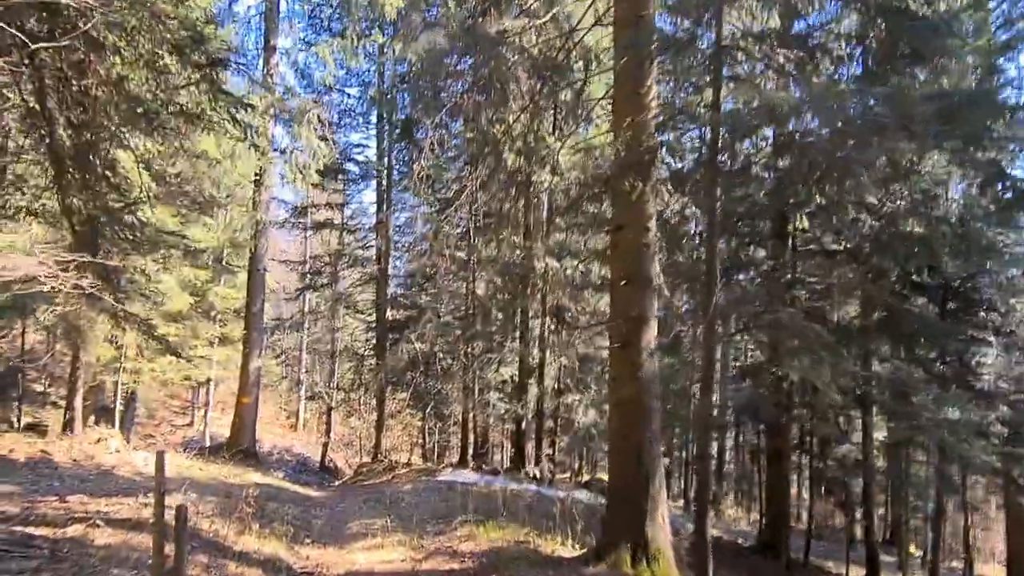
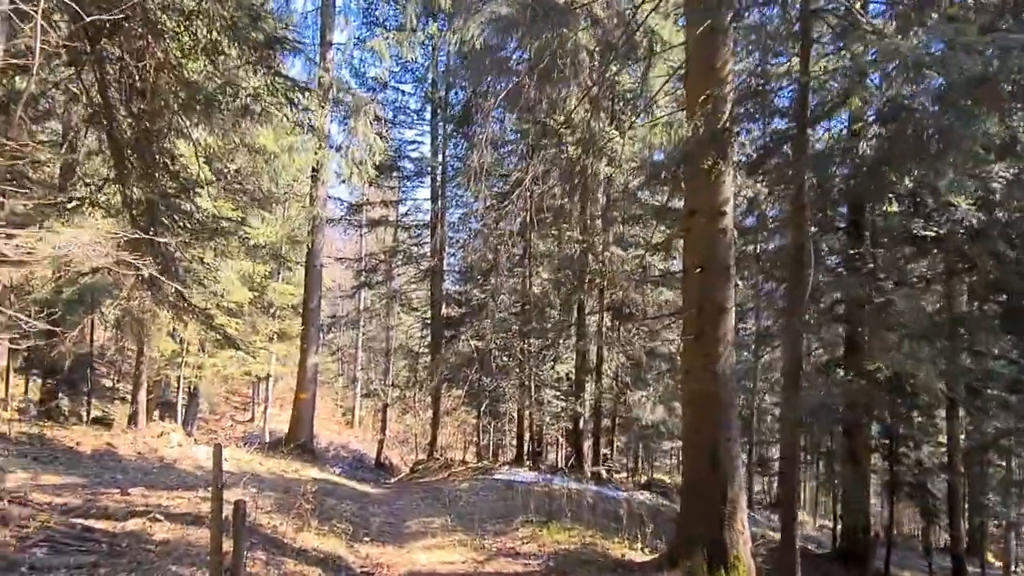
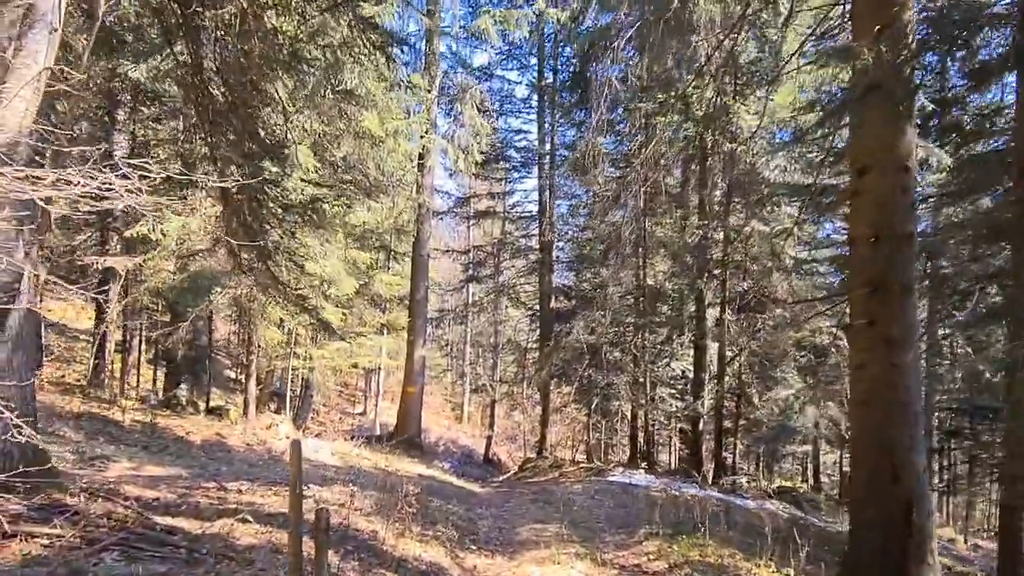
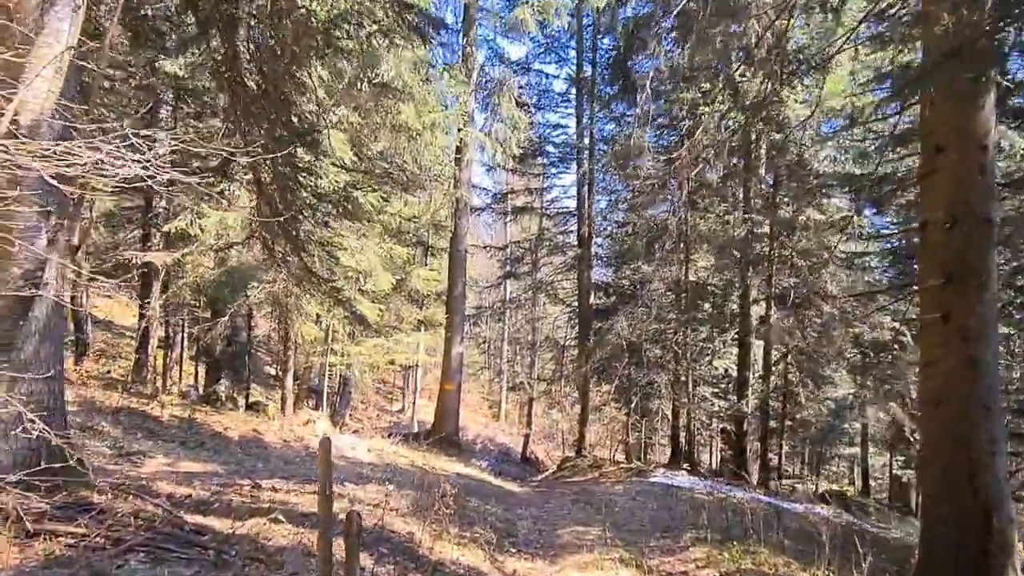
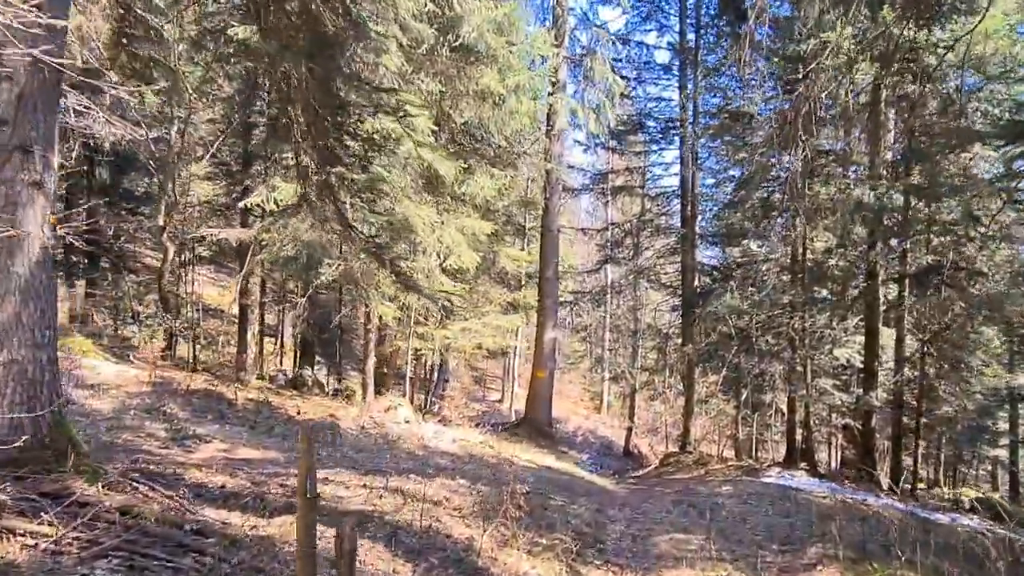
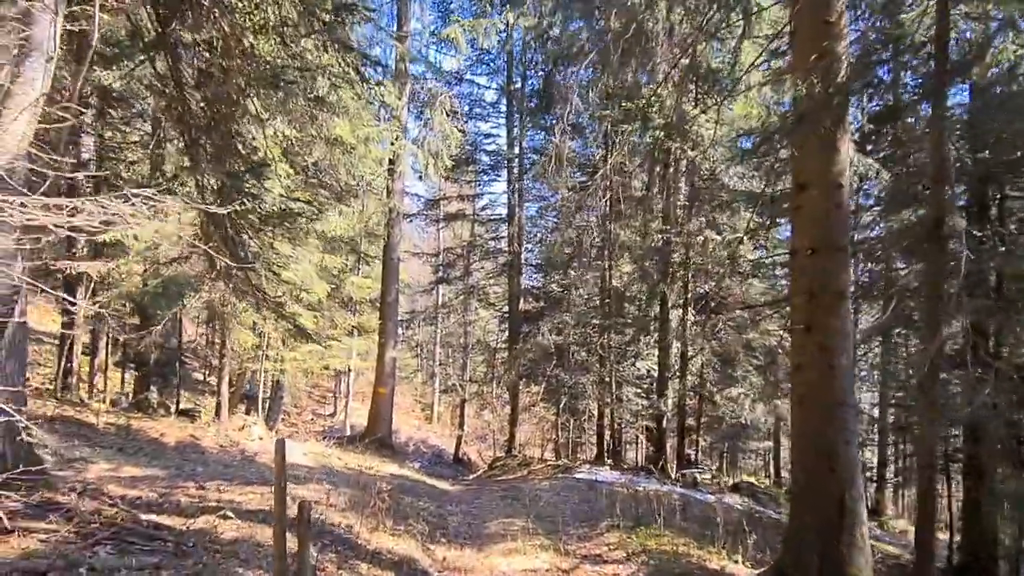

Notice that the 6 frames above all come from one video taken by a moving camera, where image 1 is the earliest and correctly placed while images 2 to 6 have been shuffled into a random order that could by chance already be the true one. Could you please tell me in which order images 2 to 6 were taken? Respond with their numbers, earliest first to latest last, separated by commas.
2, 6, 3, 4, 5
